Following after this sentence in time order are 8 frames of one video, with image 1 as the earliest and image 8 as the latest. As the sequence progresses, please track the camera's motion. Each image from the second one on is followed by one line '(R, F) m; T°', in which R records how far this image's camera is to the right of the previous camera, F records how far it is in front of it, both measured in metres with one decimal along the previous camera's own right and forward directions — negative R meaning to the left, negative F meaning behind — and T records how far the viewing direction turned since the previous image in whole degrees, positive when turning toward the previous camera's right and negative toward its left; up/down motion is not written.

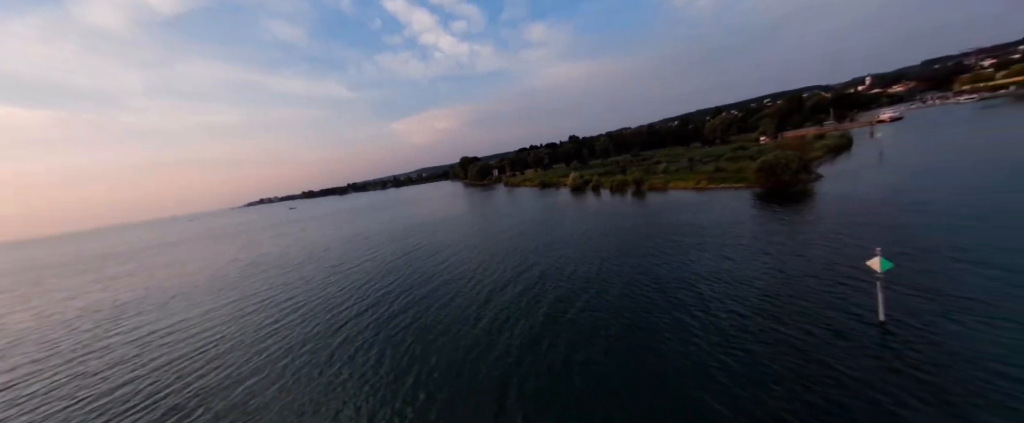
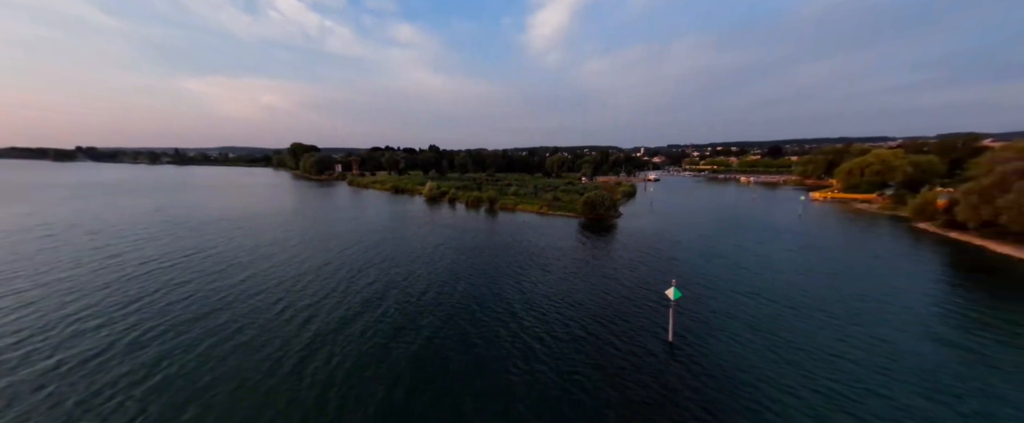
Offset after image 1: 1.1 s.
(-4.1, -0.2) m; +29°
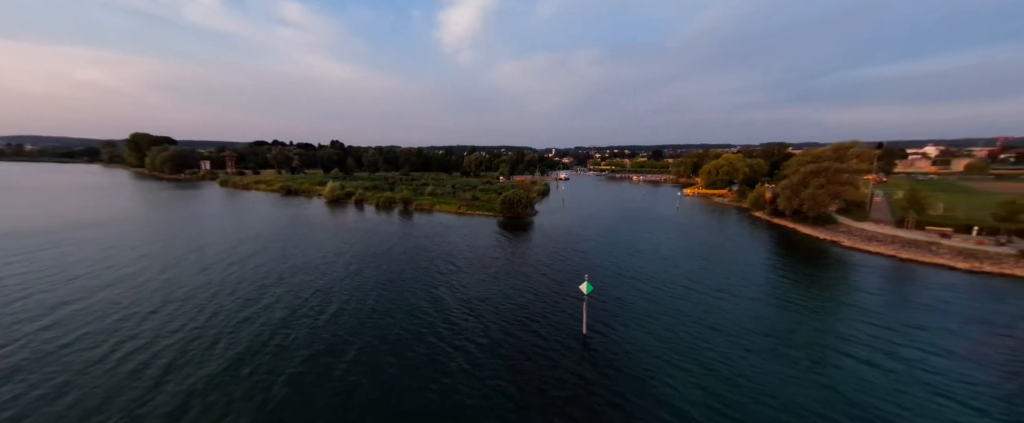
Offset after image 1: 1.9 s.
(-2.0, +1.0) m; +16°
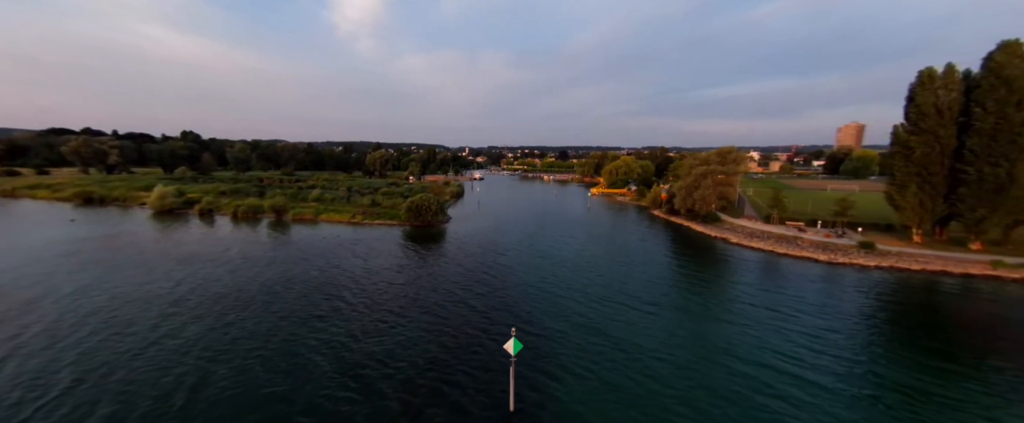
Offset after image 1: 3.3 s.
(-0.7, +2.7) m; +15°
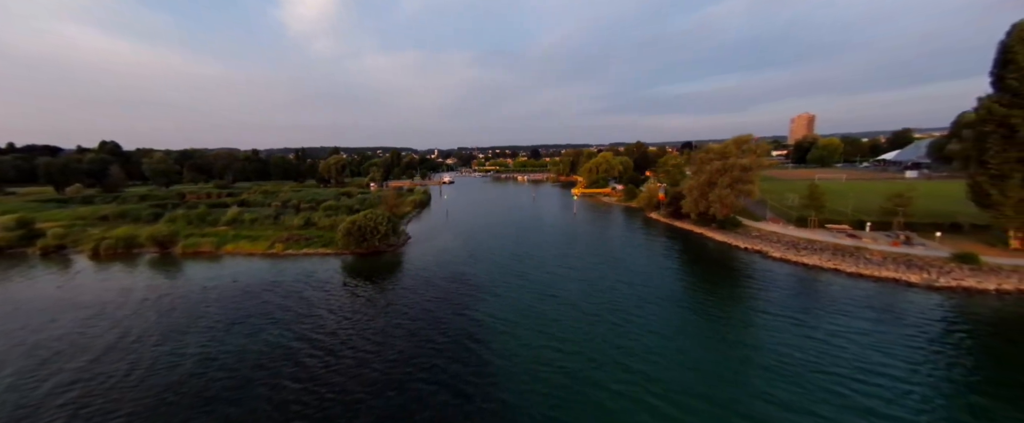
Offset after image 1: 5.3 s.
(0.0, +2.4) m; +4°
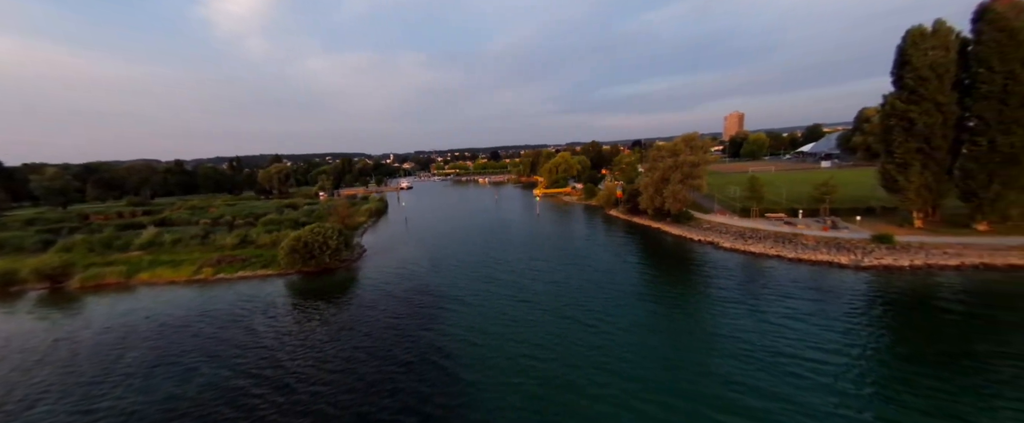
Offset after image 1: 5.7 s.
(-0.2, +0.5) m; +6°
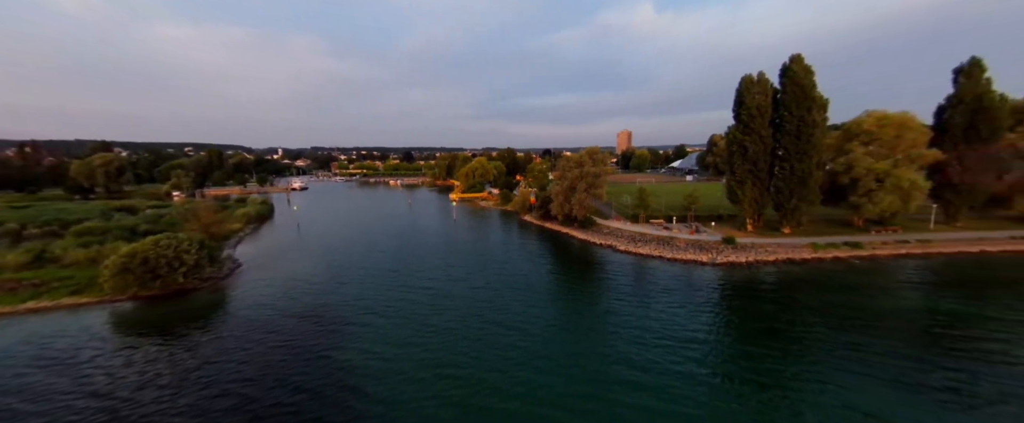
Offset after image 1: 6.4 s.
(-1.3, -0.6) m; +15°
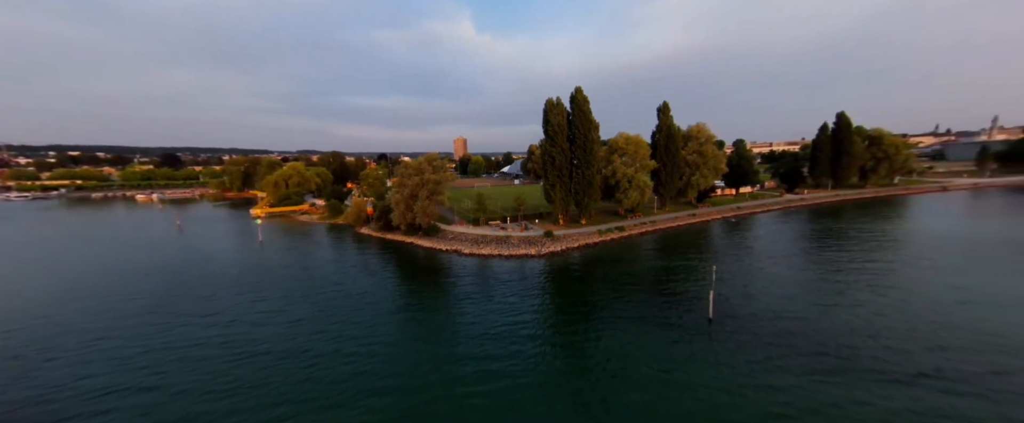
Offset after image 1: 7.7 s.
(-3.3, +1.3) m; +31°
